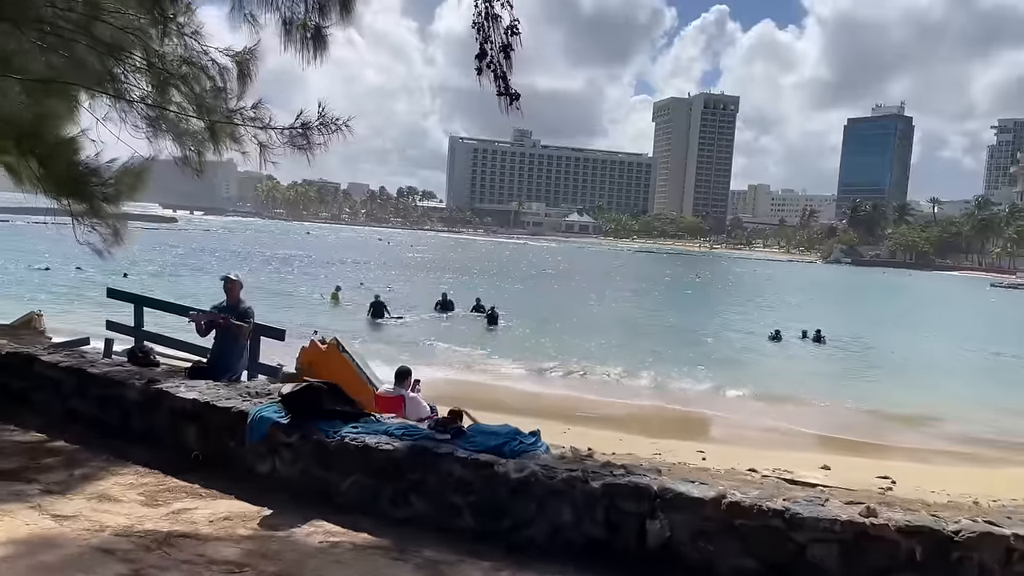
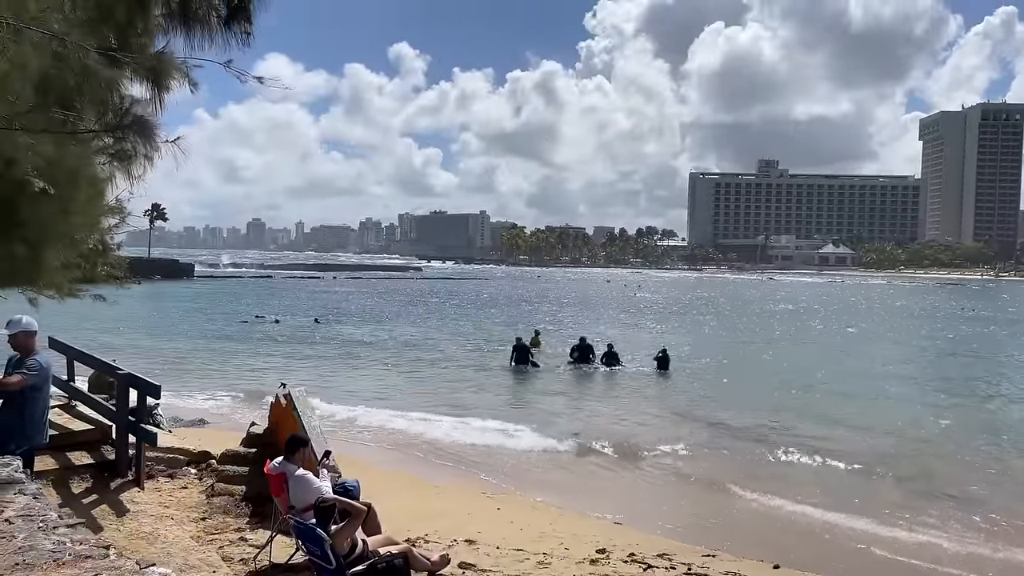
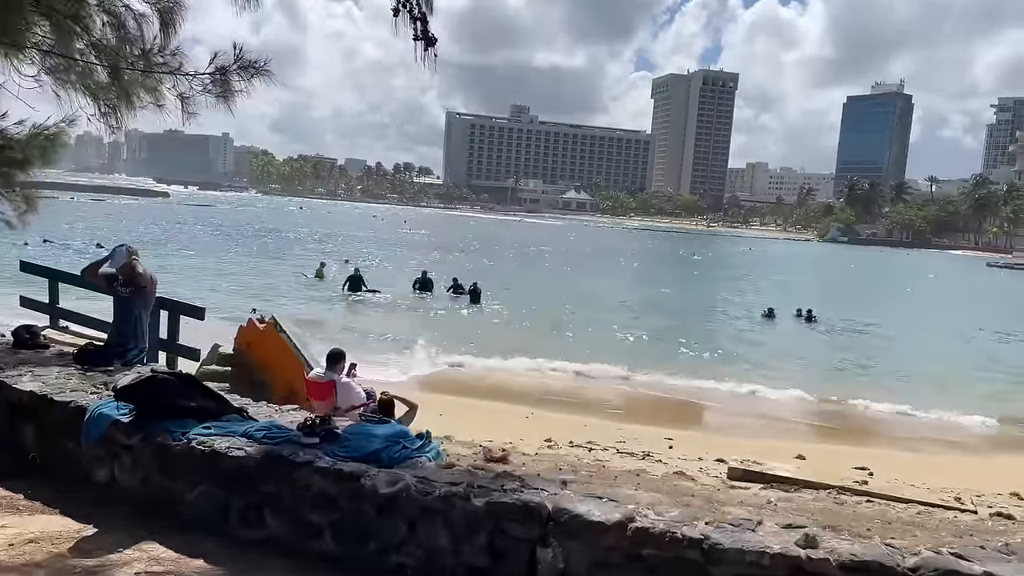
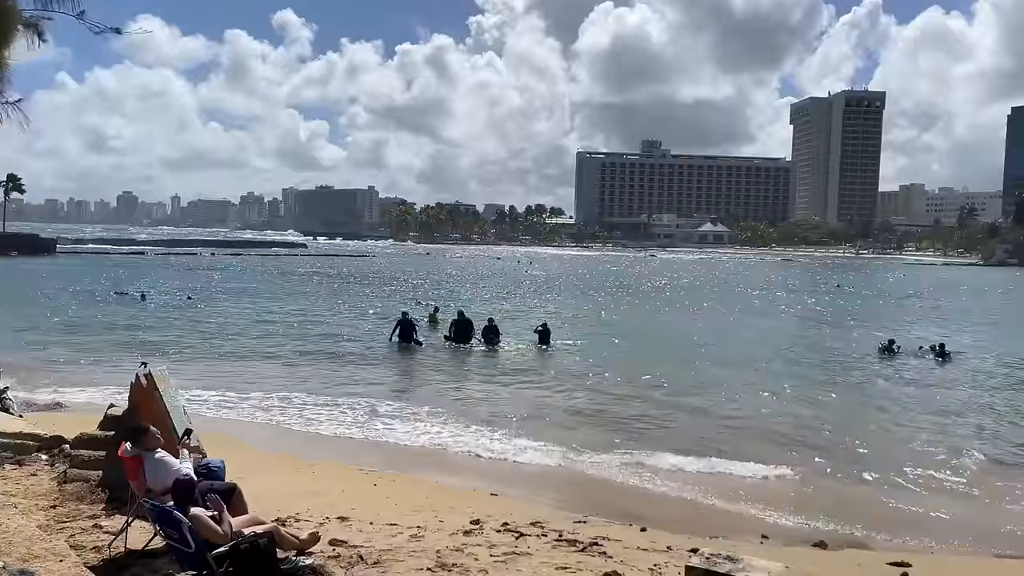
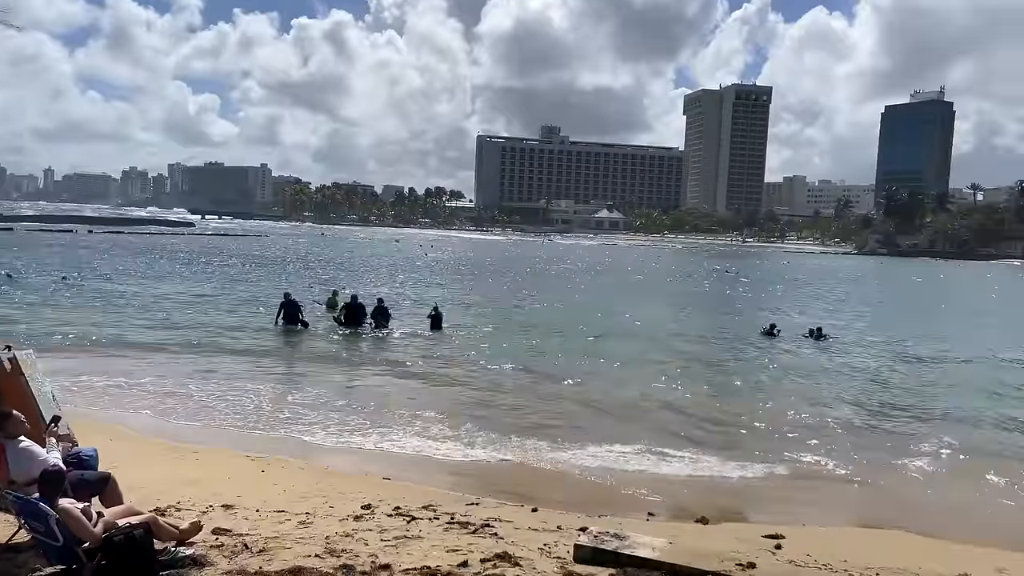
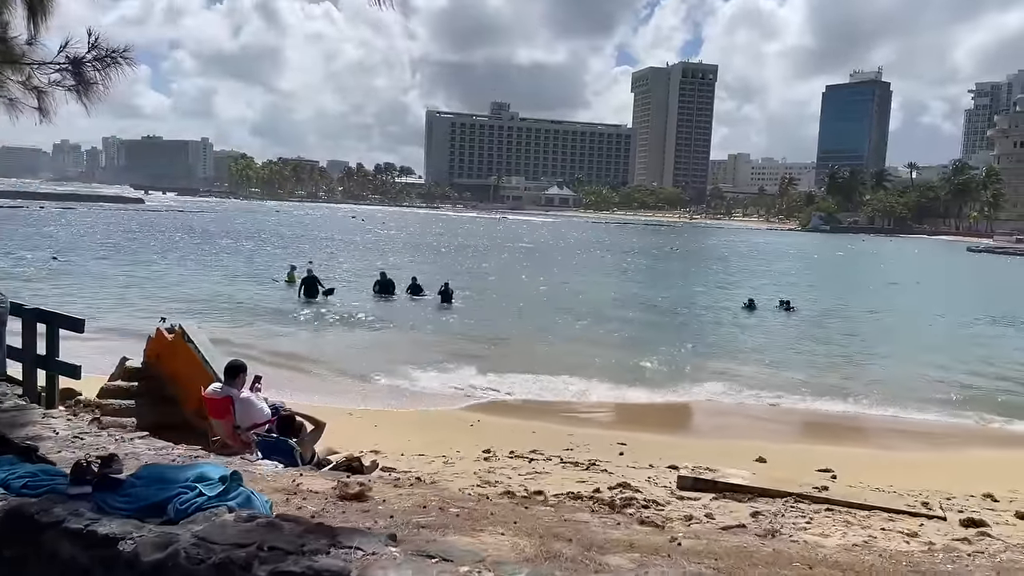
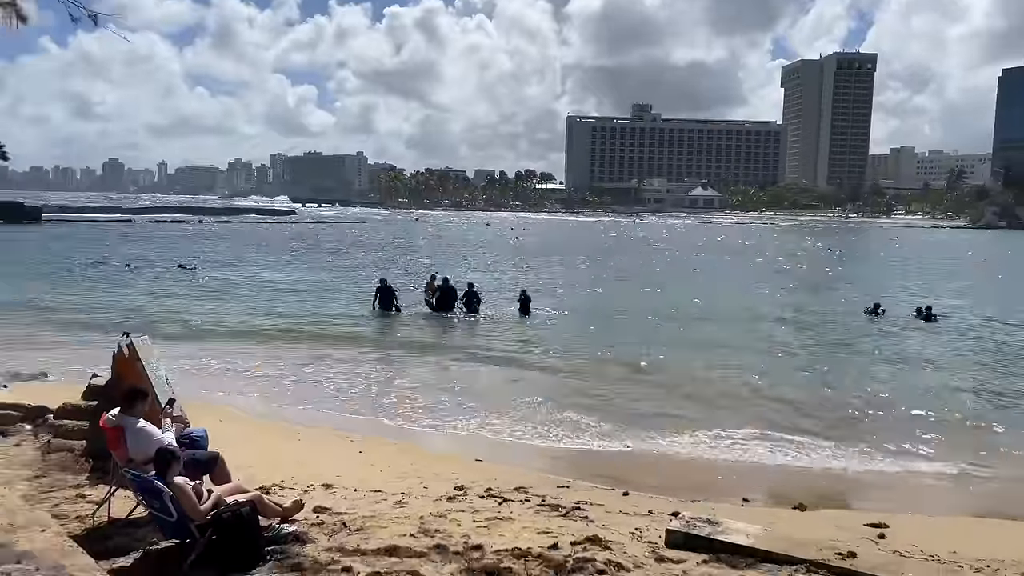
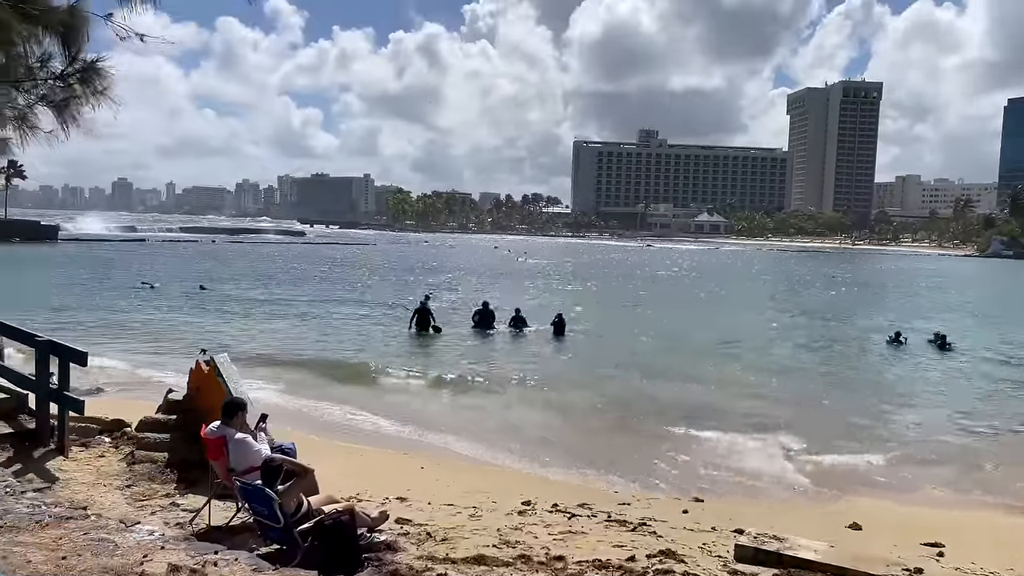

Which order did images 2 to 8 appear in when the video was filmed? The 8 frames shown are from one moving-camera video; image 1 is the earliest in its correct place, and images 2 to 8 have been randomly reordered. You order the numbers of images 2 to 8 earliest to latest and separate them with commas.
3, 6, 8, 2, 4, 5, 7
